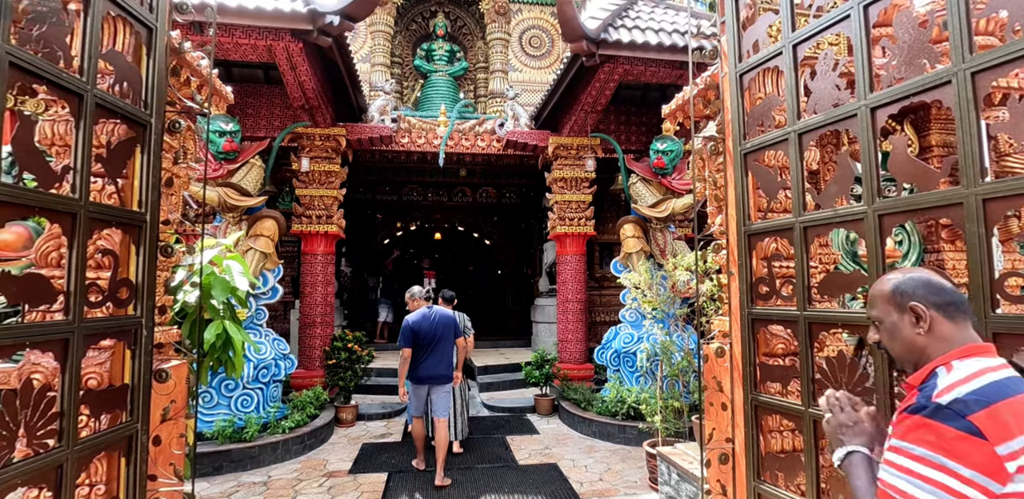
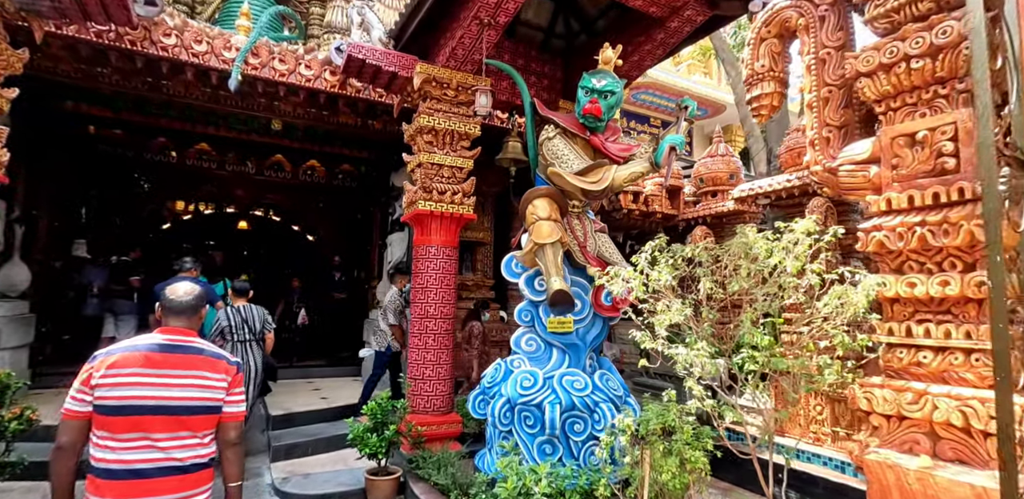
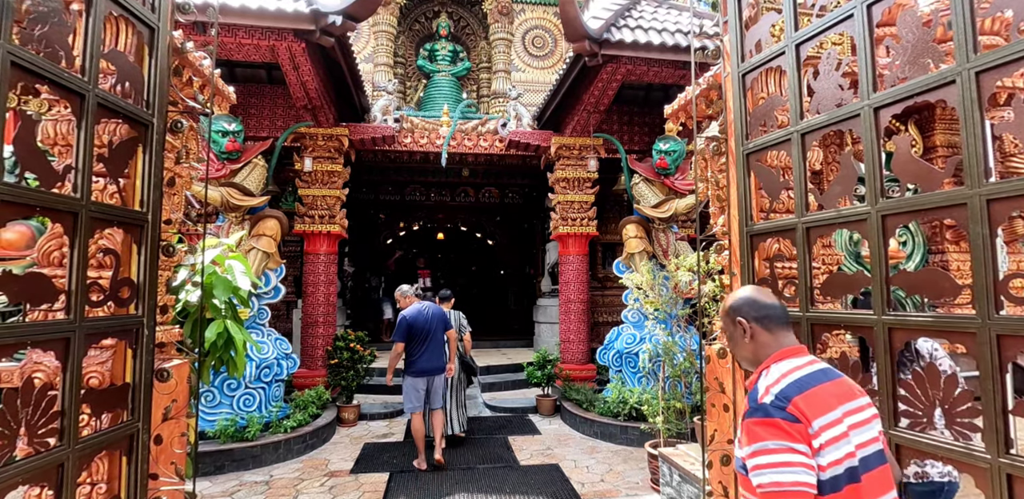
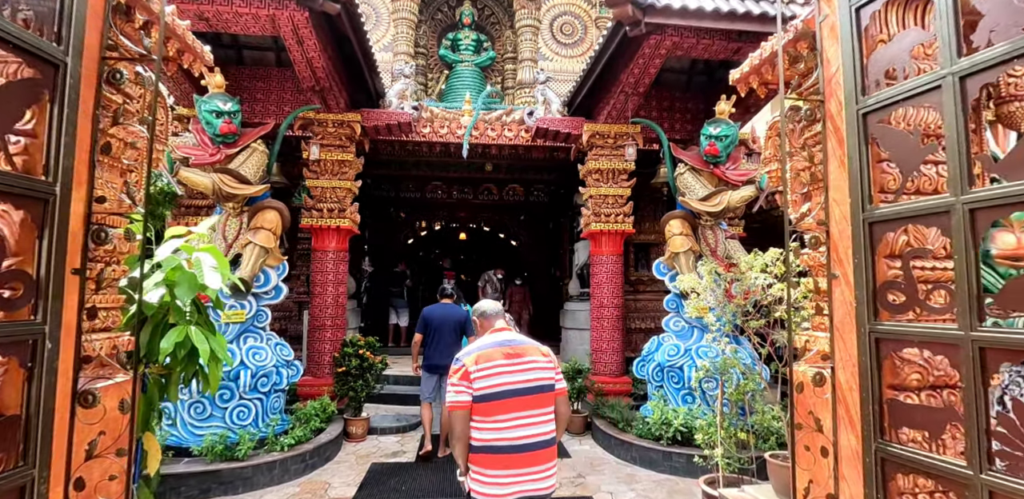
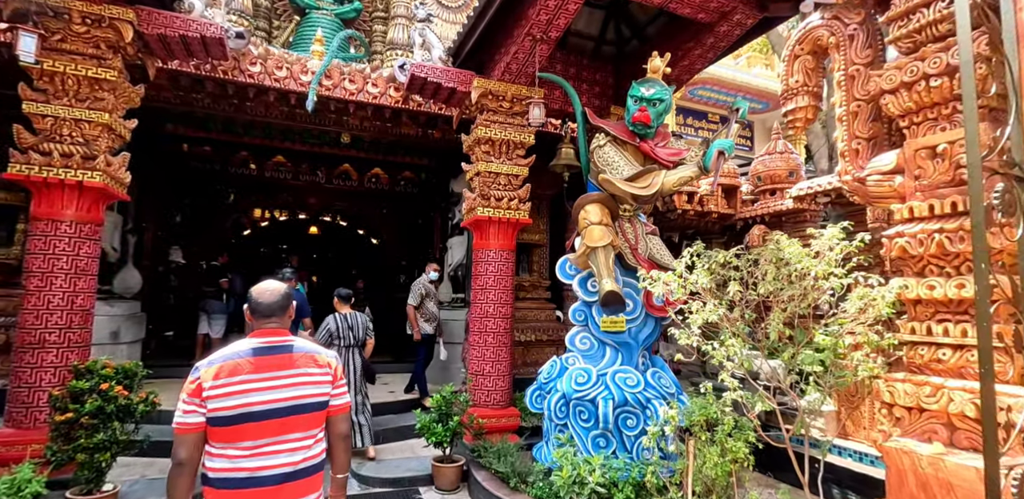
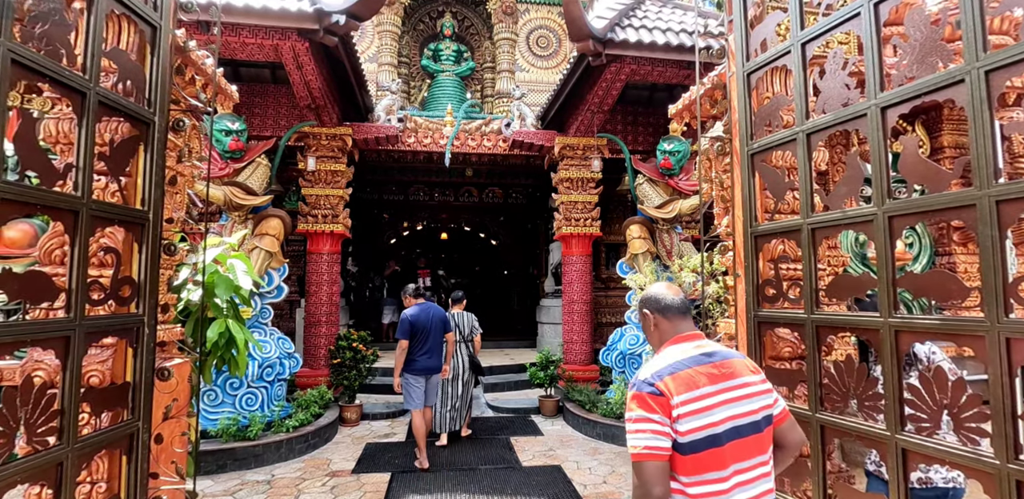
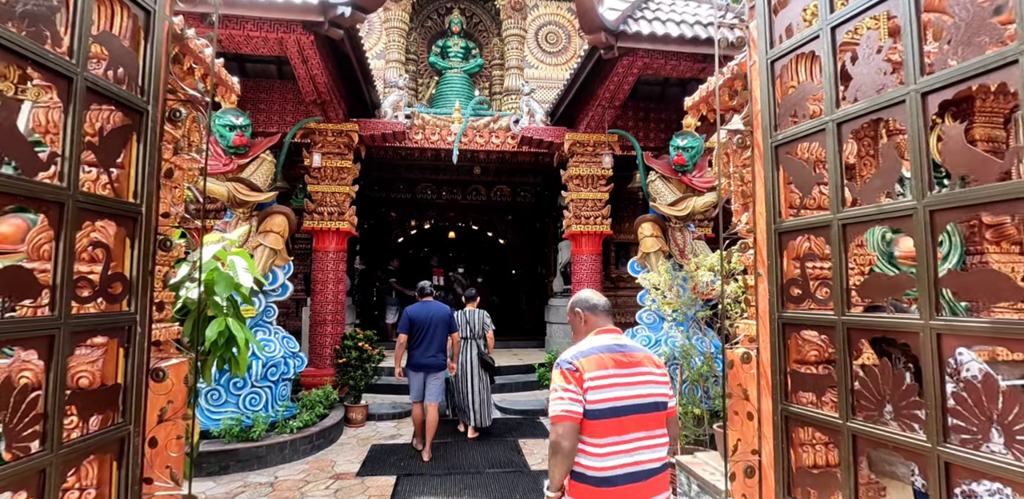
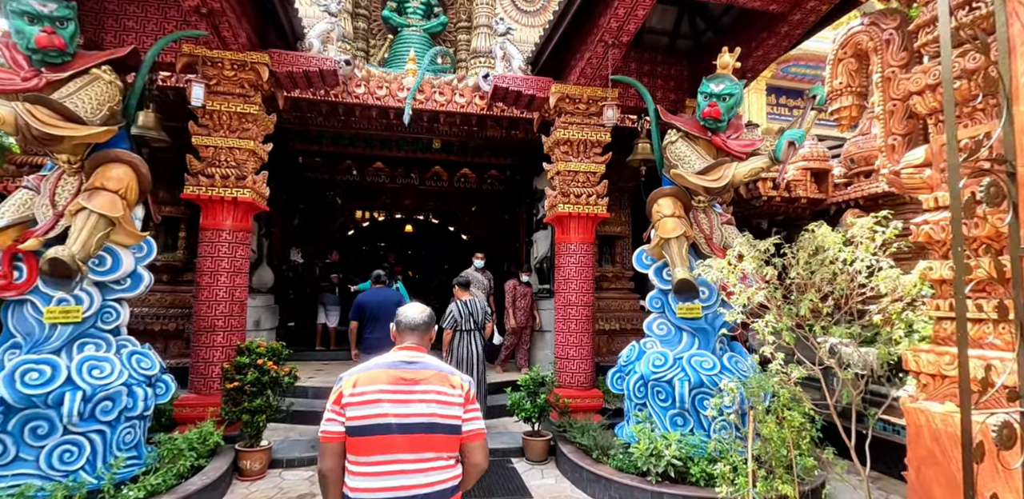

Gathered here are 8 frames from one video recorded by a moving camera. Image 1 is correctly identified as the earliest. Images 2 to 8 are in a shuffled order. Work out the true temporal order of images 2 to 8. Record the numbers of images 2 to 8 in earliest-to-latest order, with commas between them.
3, 6, 7, 4, 8, 5, 2
